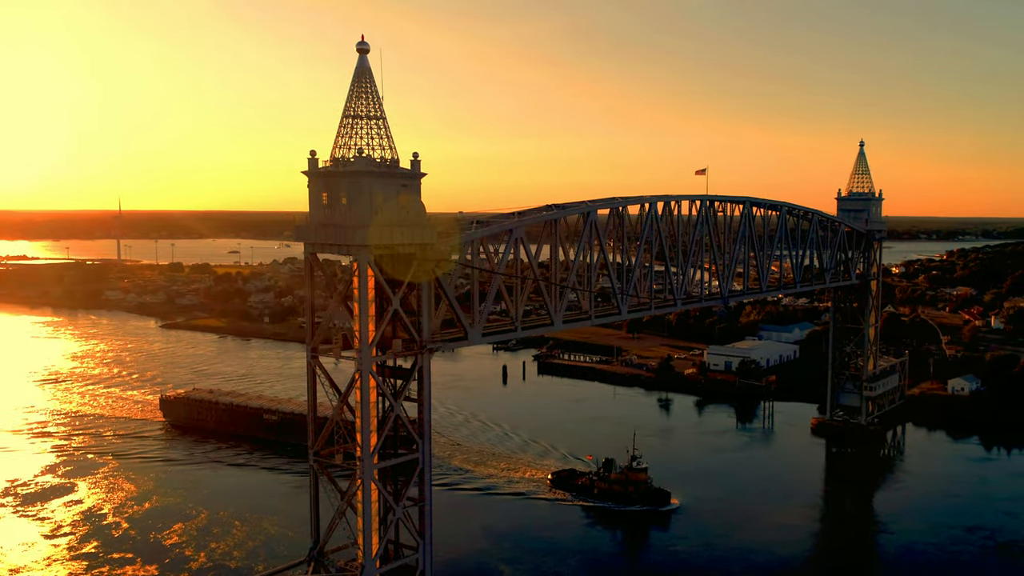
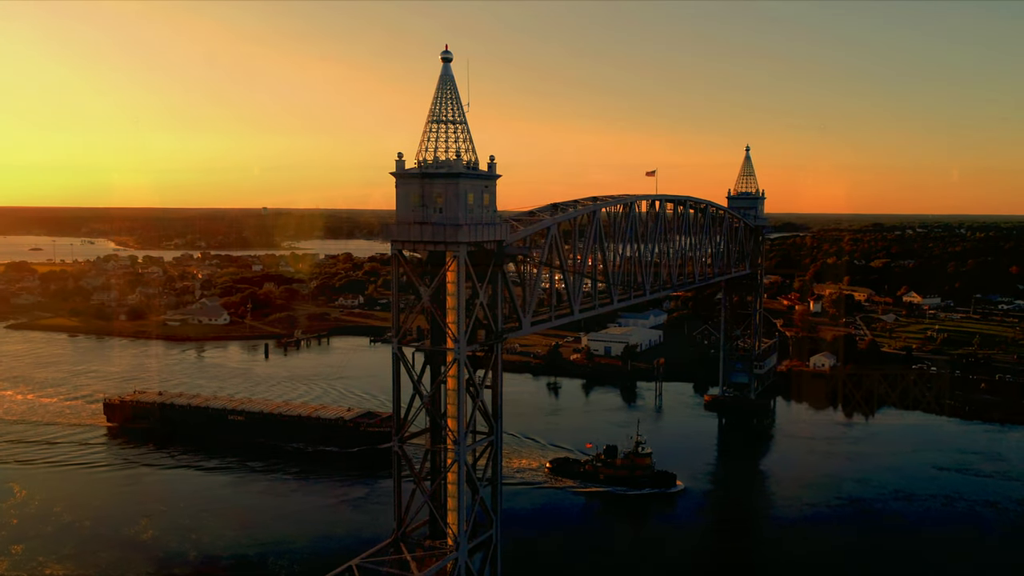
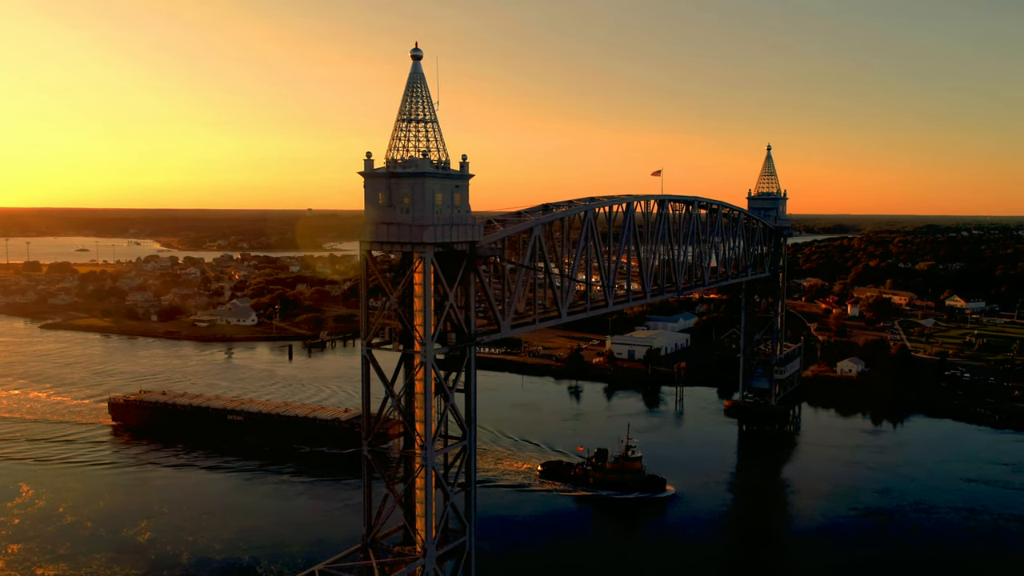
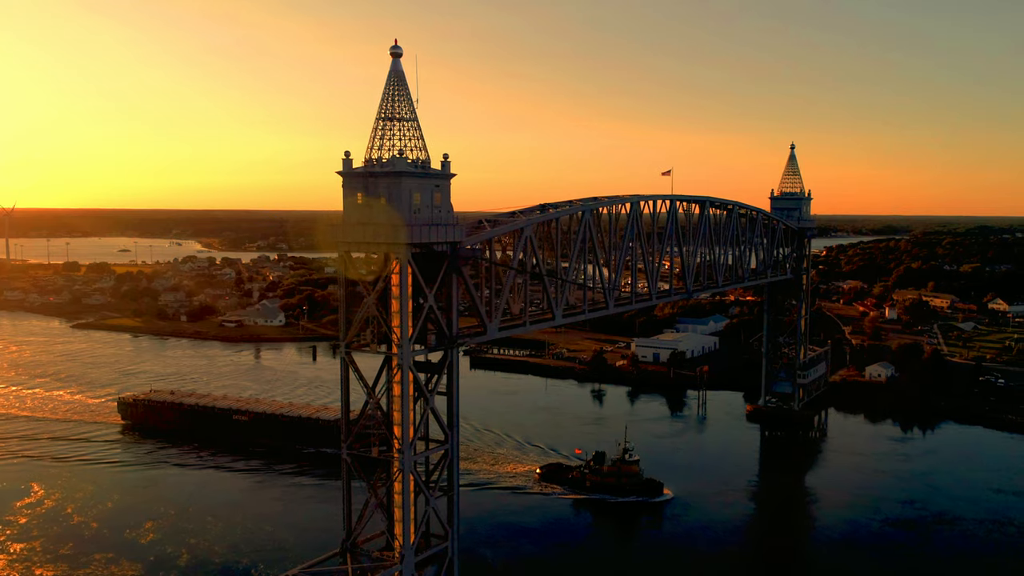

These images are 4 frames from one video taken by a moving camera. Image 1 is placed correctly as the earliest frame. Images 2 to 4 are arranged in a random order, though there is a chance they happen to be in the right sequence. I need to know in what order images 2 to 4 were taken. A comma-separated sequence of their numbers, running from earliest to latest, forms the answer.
4, 3, 2
